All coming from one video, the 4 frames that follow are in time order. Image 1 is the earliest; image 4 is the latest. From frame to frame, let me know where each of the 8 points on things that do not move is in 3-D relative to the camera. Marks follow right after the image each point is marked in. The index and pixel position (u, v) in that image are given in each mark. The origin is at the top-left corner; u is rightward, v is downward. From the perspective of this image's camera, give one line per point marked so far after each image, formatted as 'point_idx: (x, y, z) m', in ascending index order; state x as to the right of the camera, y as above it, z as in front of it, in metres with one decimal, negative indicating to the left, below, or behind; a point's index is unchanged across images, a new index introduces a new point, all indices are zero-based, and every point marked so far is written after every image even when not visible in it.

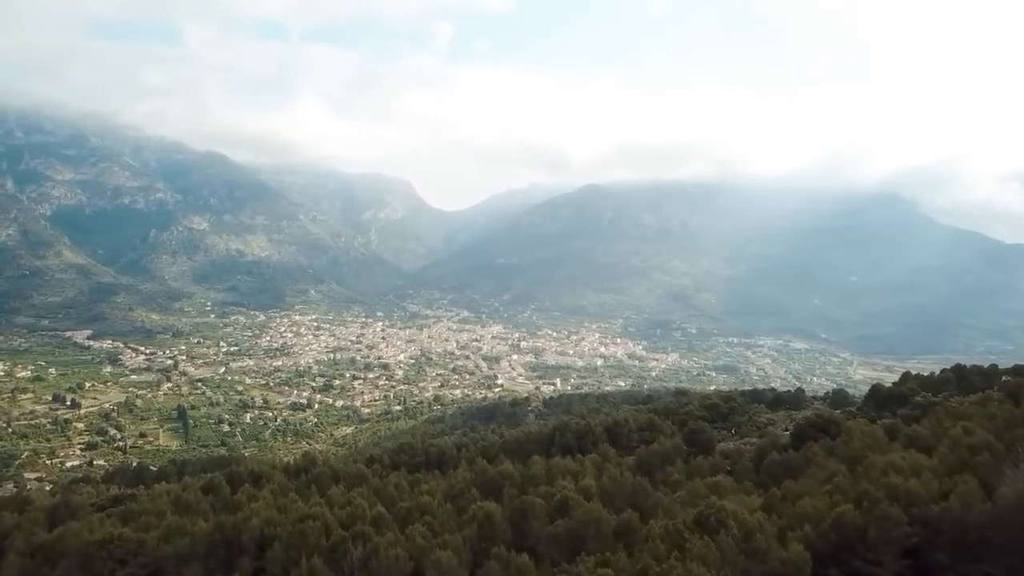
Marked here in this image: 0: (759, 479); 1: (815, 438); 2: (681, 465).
0: (+5.1, -4.0, +14.2) m
1: (+7.6, -3.8, +17.0) m
2: (+4.2, -4.4, +16.8) m
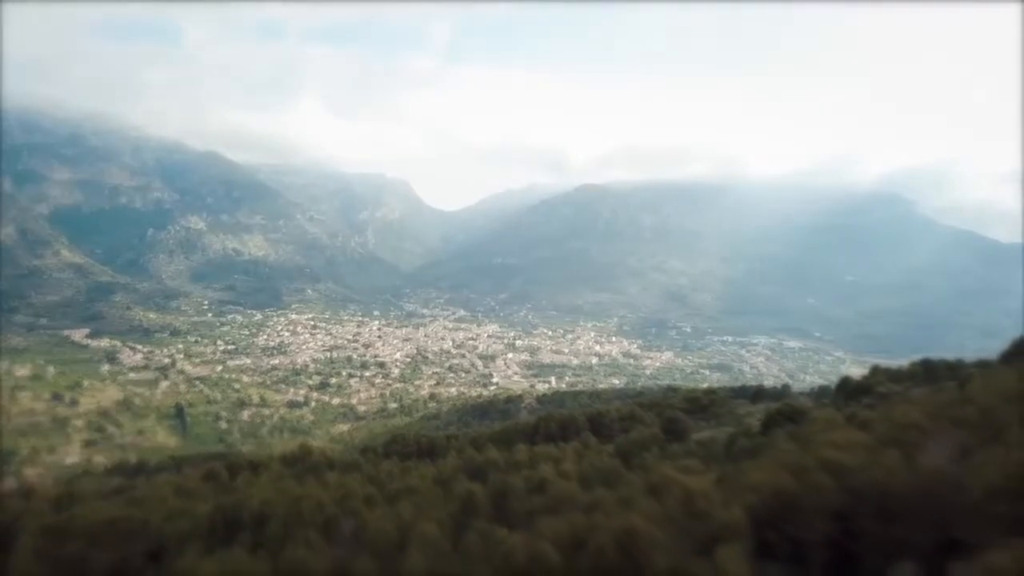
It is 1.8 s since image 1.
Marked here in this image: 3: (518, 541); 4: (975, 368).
0: (+4.7, -3.9, +15.2) m
1: (+7.1, -3.6, +18.1) m
2: (+3.8, -4.3, +17.8) m
3: (+0.1, -3.7, +9.8) m
4: (+12.7, -2.3, +18.8) m
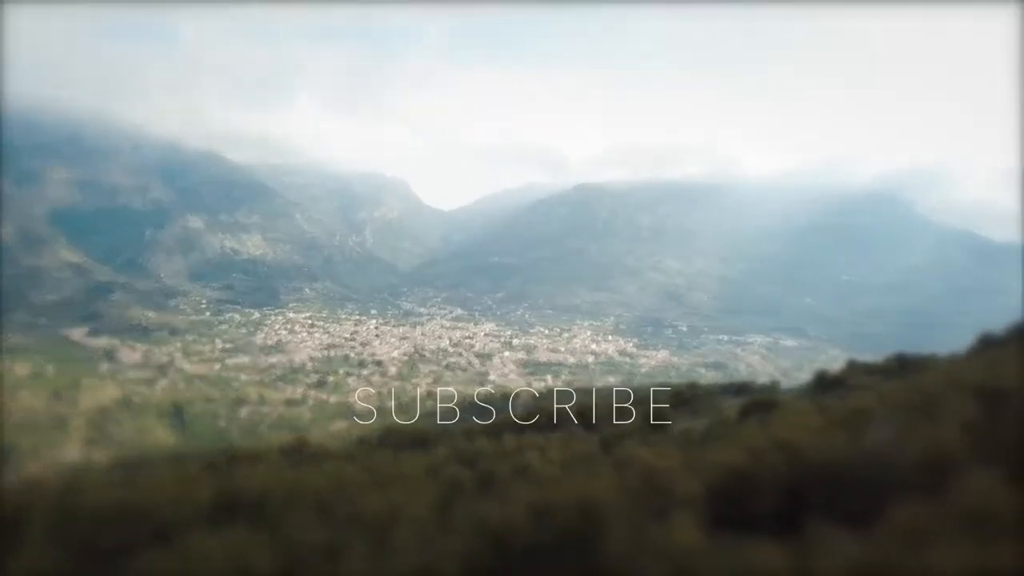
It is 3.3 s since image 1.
0: (+4.4, -3.7, +16.1) m
1: (+6.8, -3.5, +19.0) m
2: (+3.4, -4.2, +18.7) m
3: (-0.2, -3.6, +10.7) m
4: (+12.3, -2.2, +19.7) m
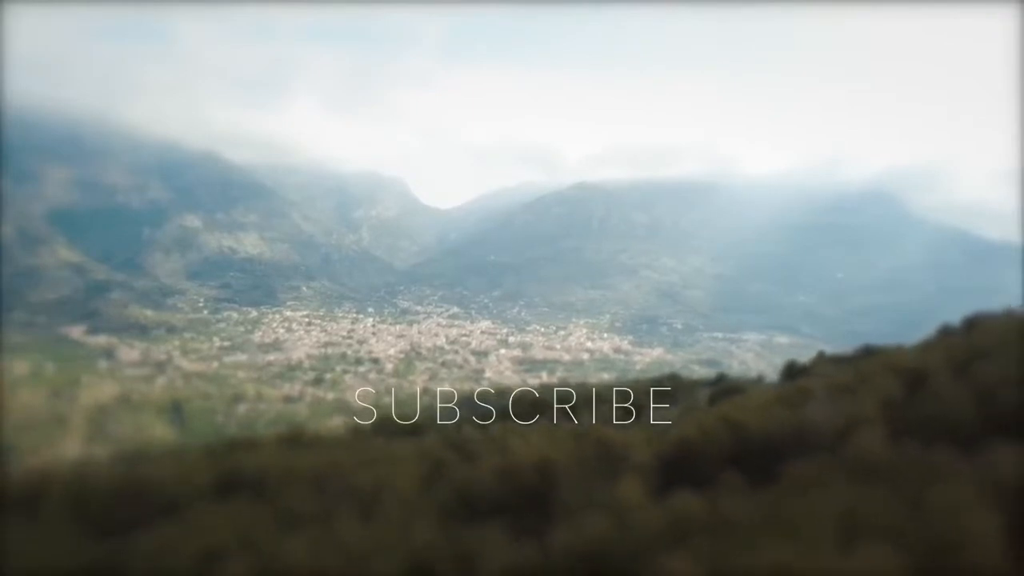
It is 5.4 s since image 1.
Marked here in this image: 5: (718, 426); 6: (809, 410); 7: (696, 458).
0: (+3.9, -3.6, +17.2) m
1: (+6.2, -3.4, +20.1) m
2: (+2.9, -4.0, +19.8) m
3: (-0.8, -3.4, +11.8) m
4: (+11.8, -2.0, +20.8) m
5: (+3.7, -2.7, +13.3) m
6: (+5.6, -2.1, +12.5) m
7: (+3.2, -3.0, +11.9) m
